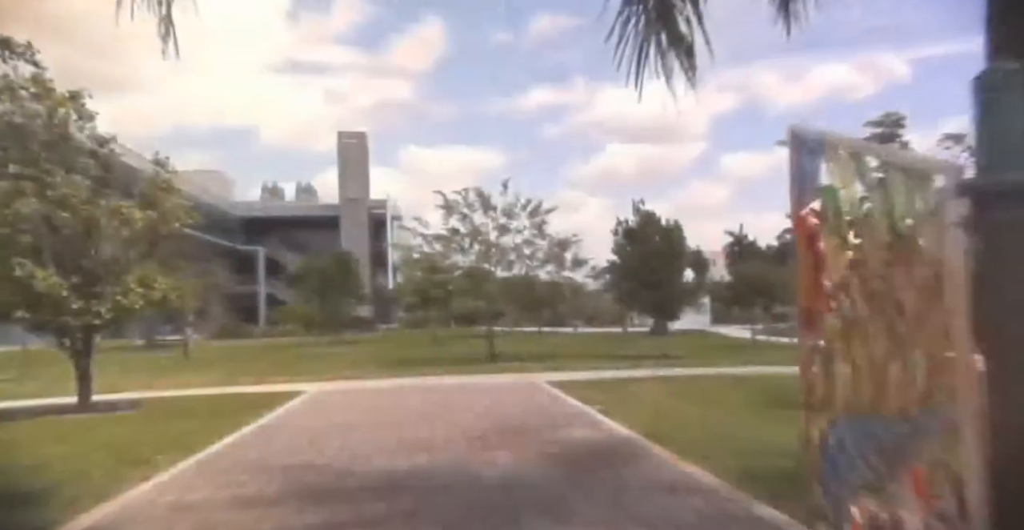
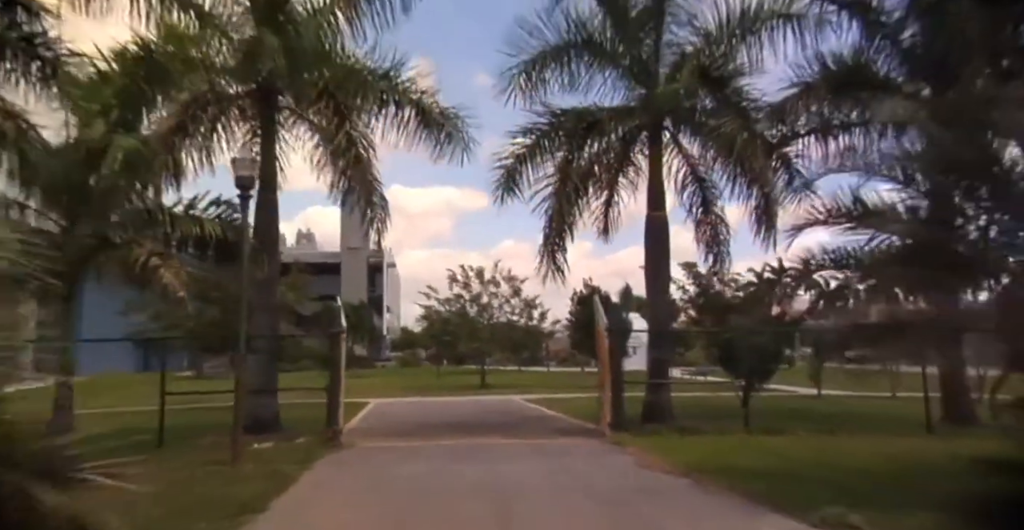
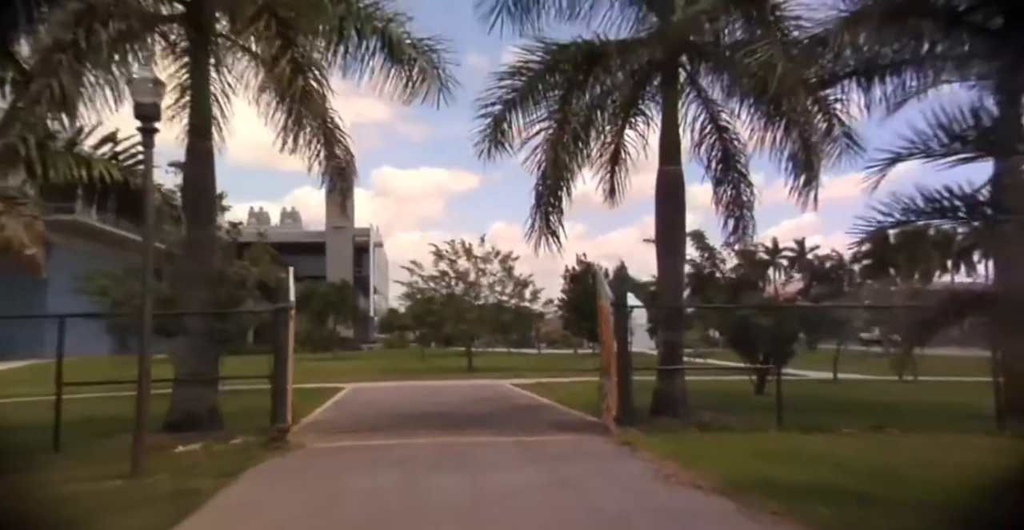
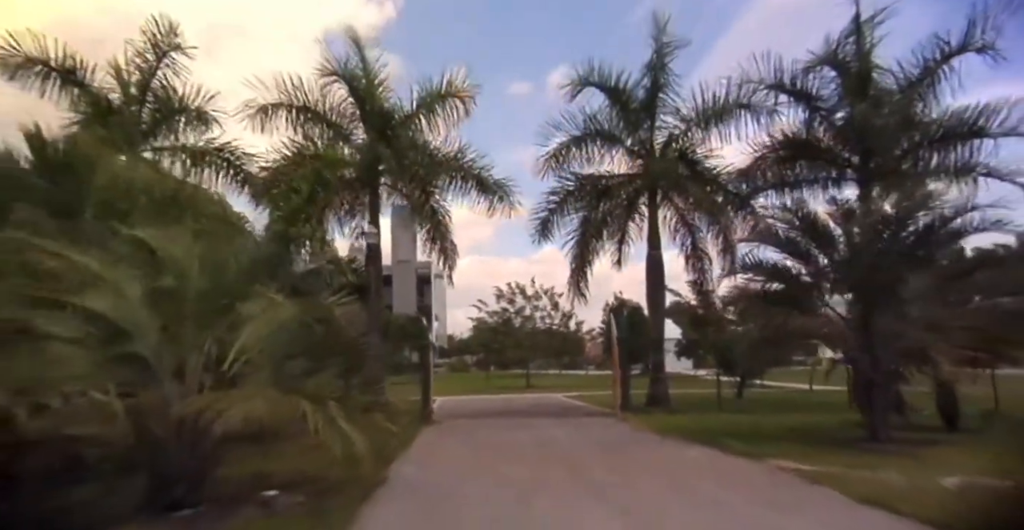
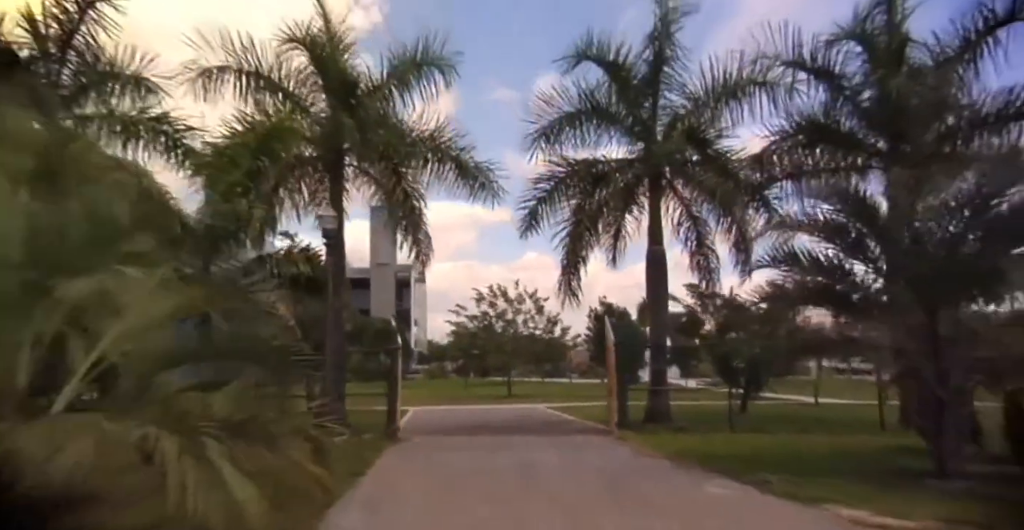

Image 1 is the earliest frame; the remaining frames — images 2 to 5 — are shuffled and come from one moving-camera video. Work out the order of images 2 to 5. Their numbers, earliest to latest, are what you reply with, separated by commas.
3, 2, 5, 4
